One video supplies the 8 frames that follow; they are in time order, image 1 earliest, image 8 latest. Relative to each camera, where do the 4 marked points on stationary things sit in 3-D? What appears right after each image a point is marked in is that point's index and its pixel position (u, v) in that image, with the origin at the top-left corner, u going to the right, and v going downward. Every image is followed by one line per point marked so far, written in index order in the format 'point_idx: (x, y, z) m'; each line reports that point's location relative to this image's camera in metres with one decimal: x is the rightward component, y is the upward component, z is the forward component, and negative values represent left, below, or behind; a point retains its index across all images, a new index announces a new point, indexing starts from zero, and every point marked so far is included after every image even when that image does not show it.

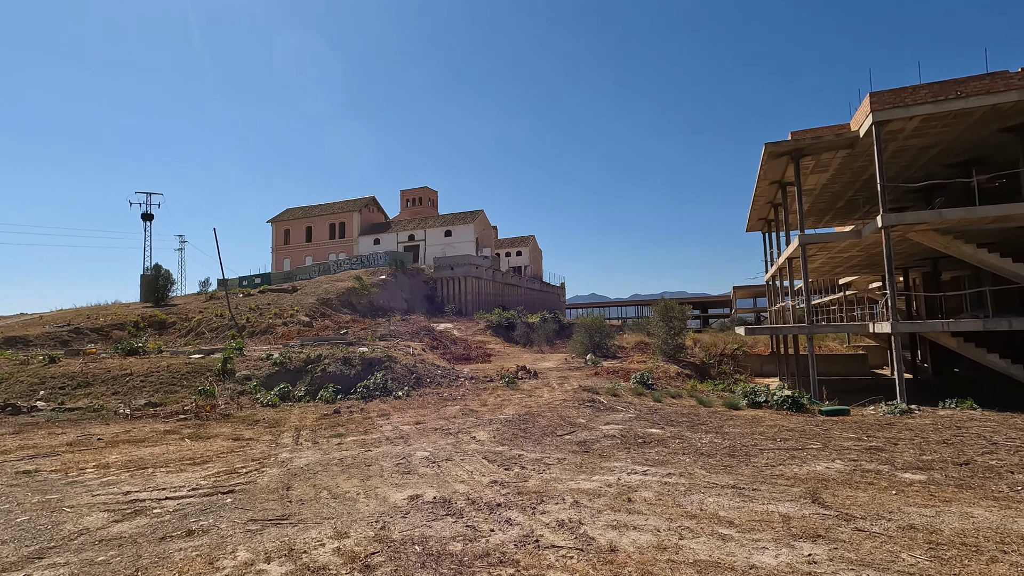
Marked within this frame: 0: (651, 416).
0: (+3.0, -2.8, +11.5) m
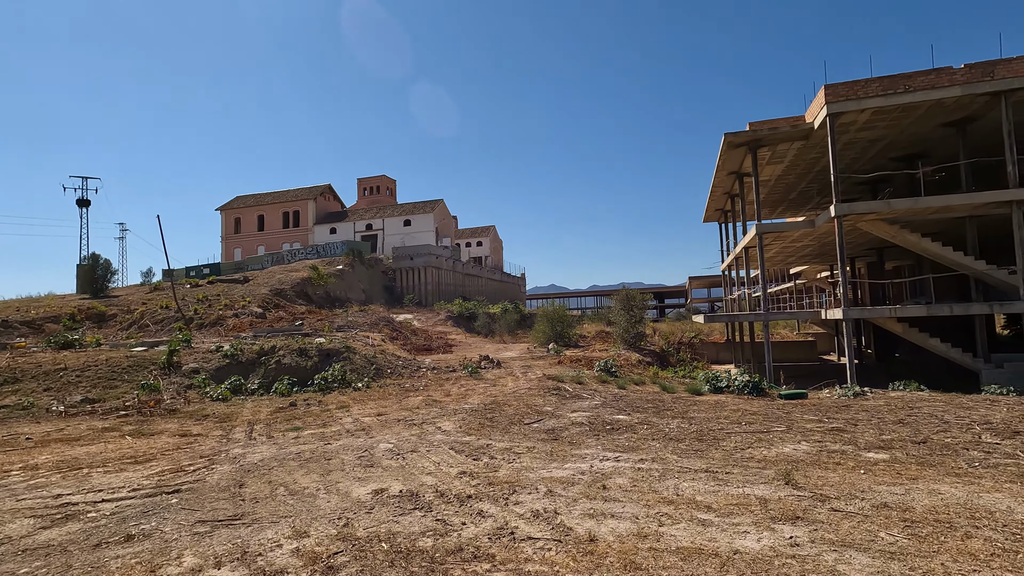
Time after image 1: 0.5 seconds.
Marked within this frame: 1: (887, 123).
0: (+2.3, -2.5, +11.5) m
1: (+12.6, +5.6, +18.2) m
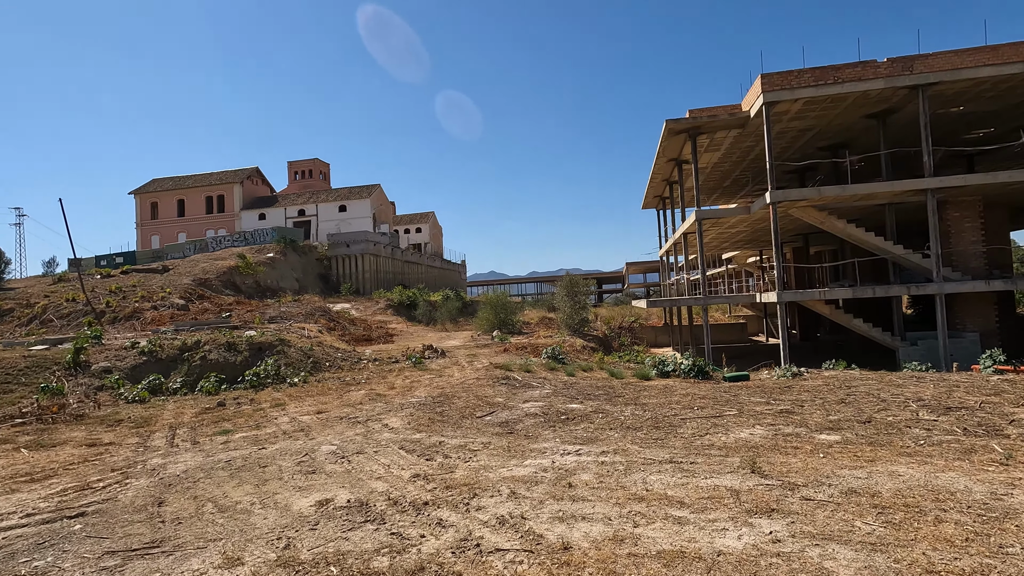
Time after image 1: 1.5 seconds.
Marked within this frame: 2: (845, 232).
0: (+1.2, -2.2, +11.4) m
1: (+10.7, +6.2, +18.9) m
2: (+11.5, +1.9, +18.7) m
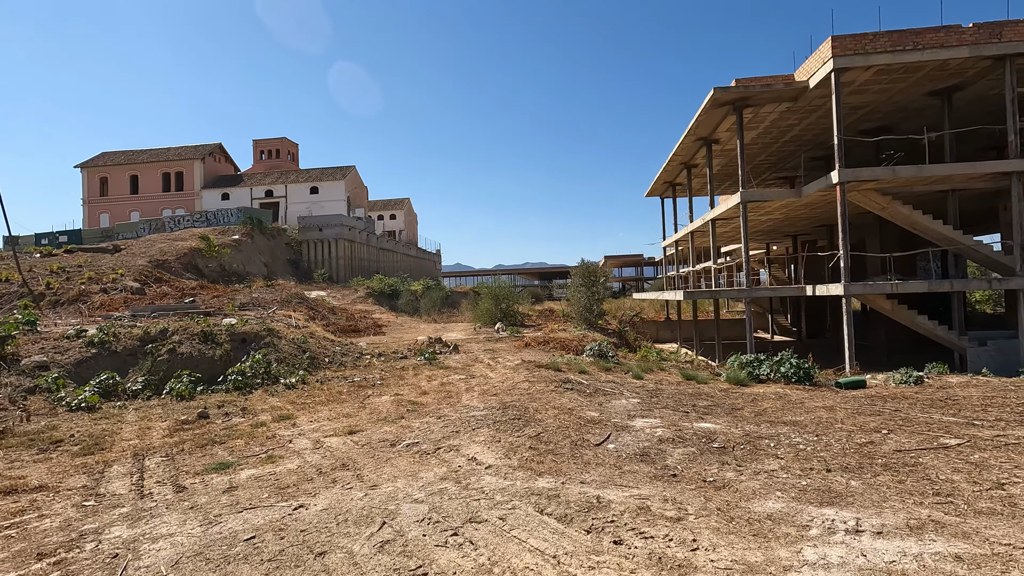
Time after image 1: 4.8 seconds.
0: (+2.5, -1.9, +8.9) m
1: (+11.6, +6.4, +16.9) m
2: (+12.4, +2.1, +16.8) m
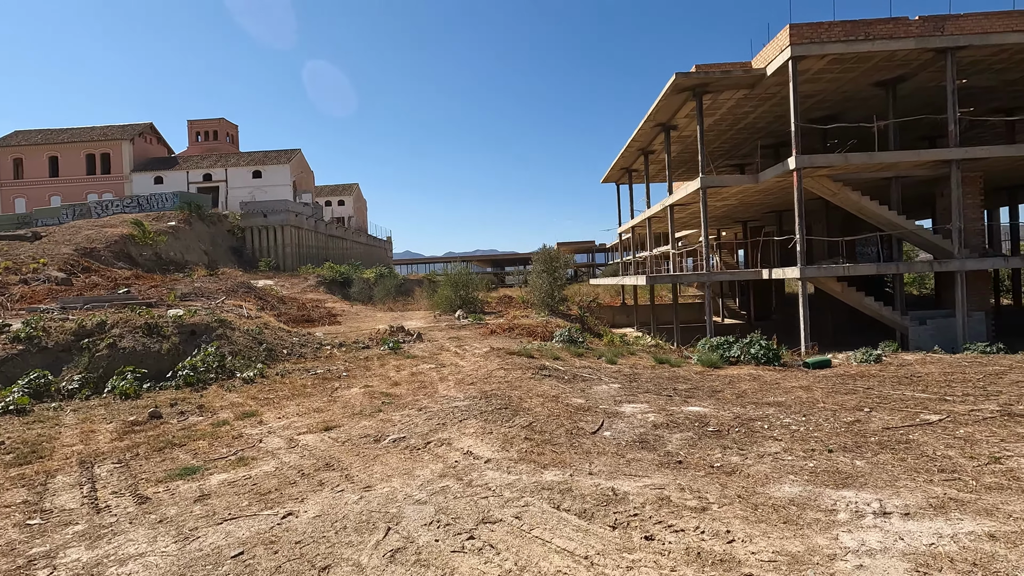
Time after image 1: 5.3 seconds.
0: (+2.1, -1.6, +8.8) m
1: (+10.5, +6.9, +17.5) m
2: (+11.3, +2.7, +17.5) m
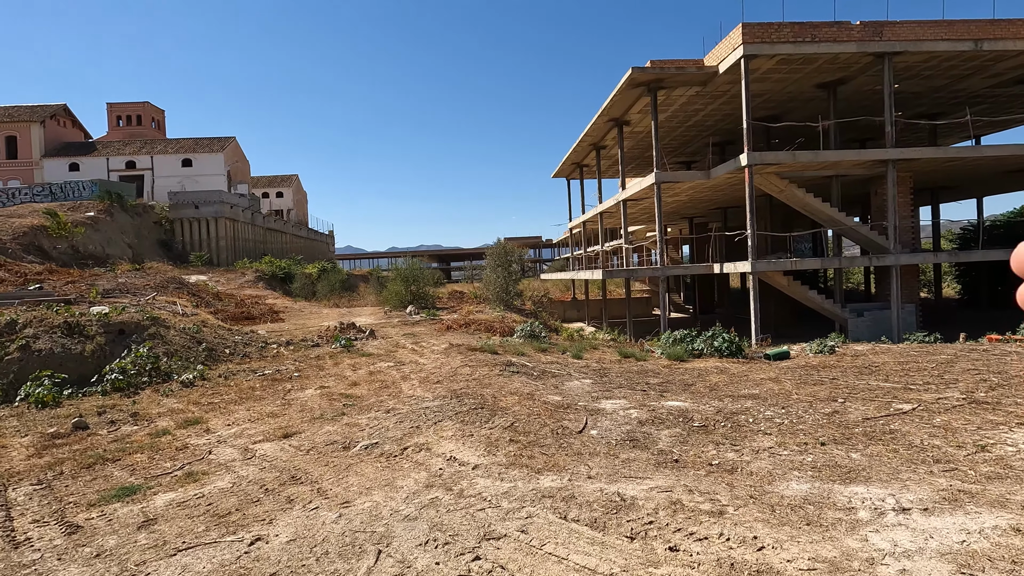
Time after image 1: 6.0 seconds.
0: (+1.7, -1.5, +8.6) m
1: (+9.0, +7.1, +18.0) m
2: (+9.8, +2.9, +18.2) m
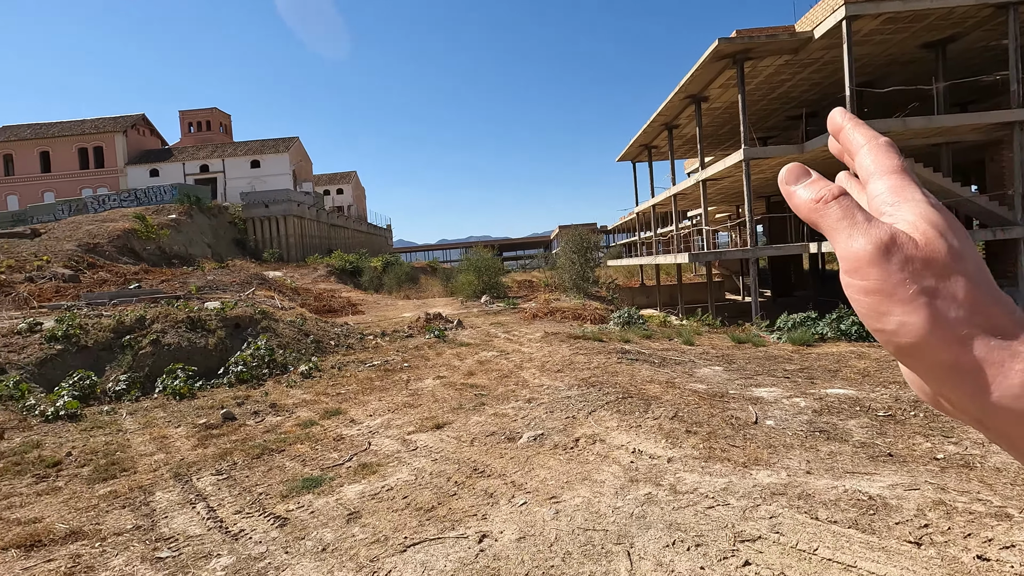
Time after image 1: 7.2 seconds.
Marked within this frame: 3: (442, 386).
0: (+3.6, -1.2, +8.1) m
1: (+11.5, +7.8, +16.7) m
2: (+12.5, +3.6, +16.8) m
3: (-1.1, -1.5, +8.2) m
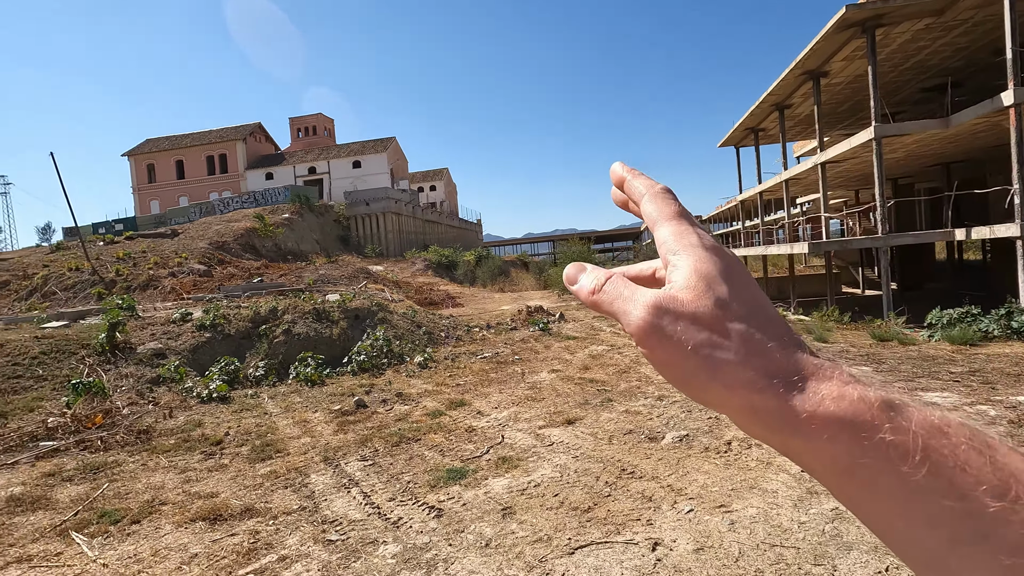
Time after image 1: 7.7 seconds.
0: (+5.3, -1.1, +7.3) m
1: (+14.5, +8.0, +14.3) m
2: (+15.4, +3.8, +14.3) m
3: (+0.7, -1.4, +8.1) m
